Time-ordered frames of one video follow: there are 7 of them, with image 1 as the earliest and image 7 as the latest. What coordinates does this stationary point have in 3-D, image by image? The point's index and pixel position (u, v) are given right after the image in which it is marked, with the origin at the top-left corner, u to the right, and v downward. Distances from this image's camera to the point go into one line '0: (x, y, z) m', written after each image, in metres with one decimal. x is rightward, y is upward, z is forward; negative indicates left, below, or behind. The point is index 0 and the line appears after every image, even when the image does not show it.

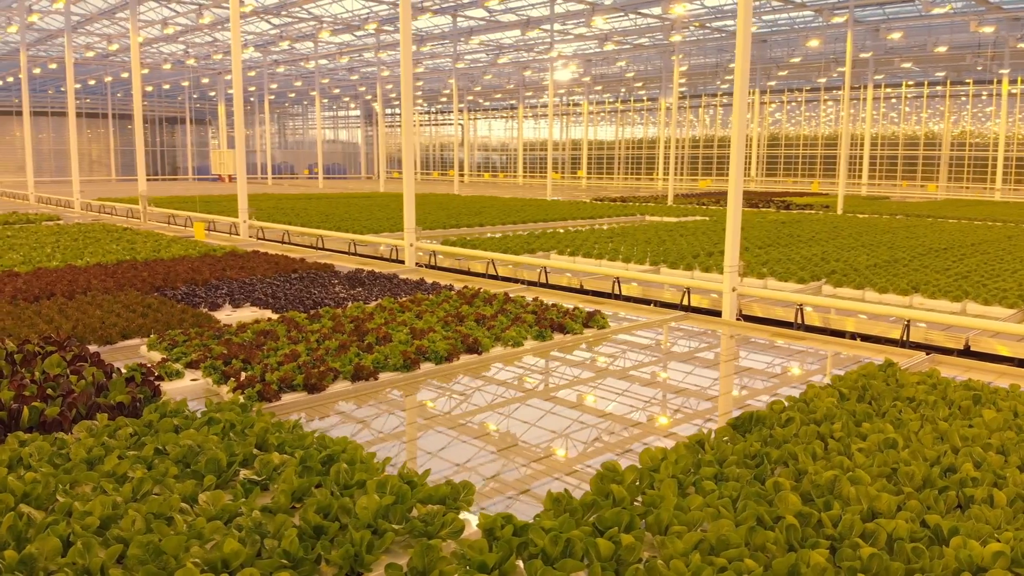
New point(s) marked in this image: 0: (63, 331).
0: (-4.3, -0.4, +8.0) m
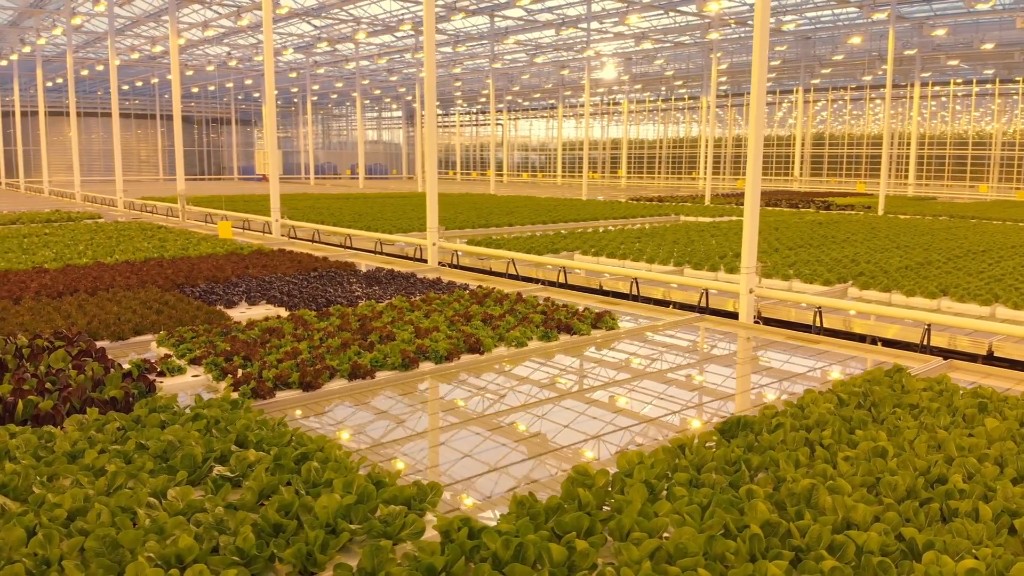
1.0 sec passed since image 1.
0: (-4.2, -0.4, +8.1) m
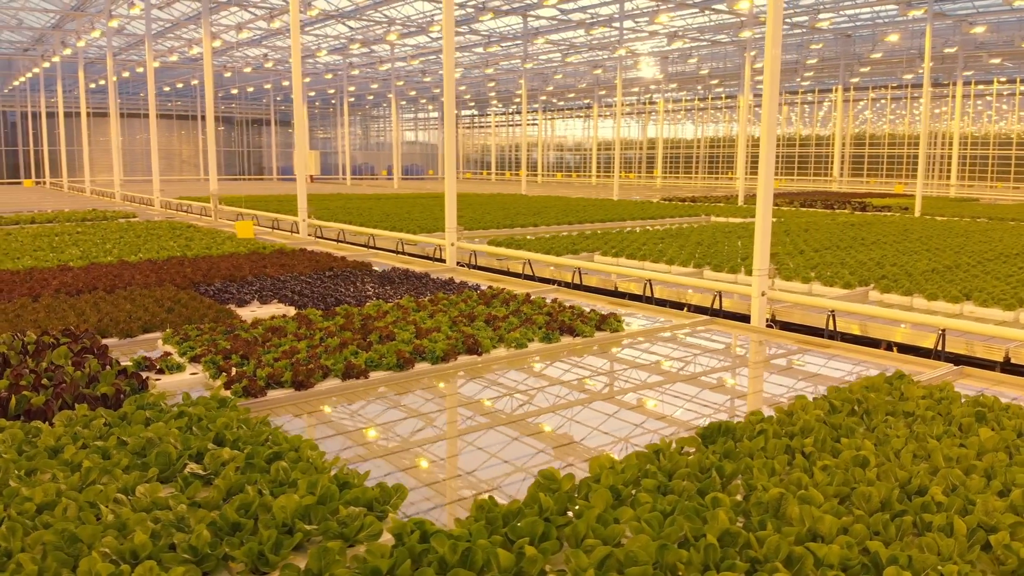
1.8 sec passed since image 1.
0: (-4.2, -0.4, +8.3) m
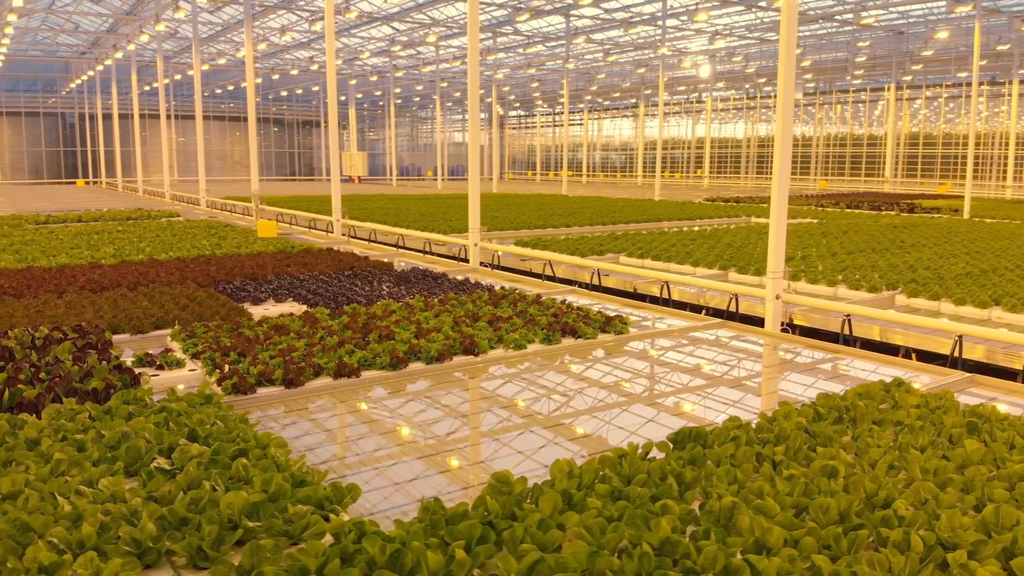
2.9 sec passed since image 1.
0: (-4.2, -0.3, +8.6) m
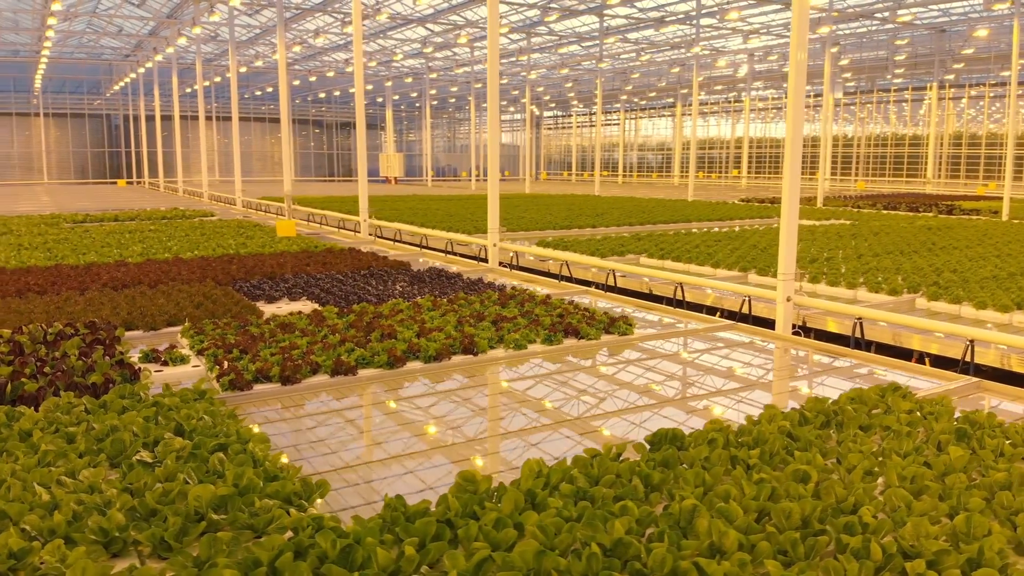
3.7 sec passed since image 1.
0: (-4.2, -0.3, +8.8) m
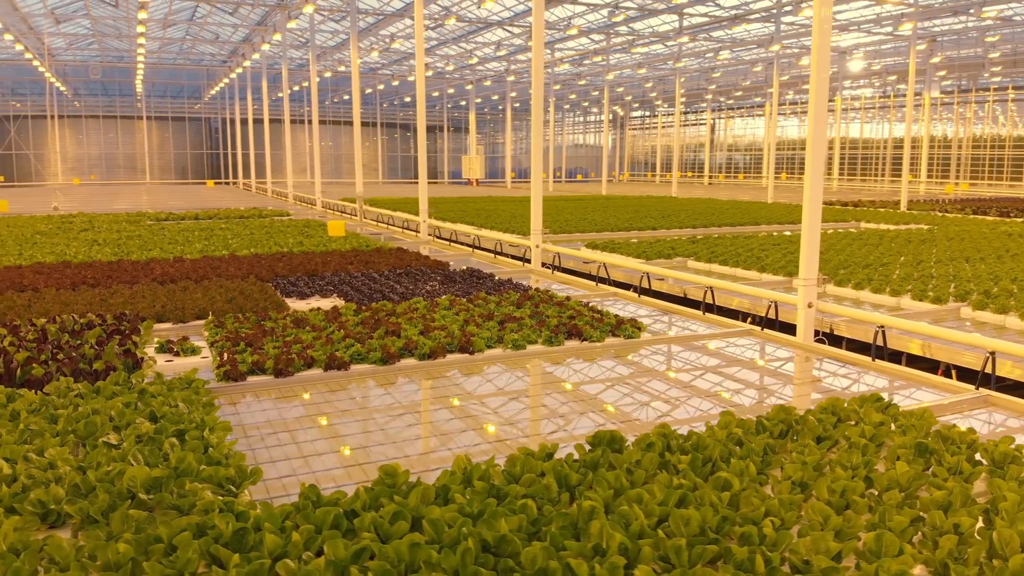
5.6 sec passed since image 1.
0: (-4.1, -0.2, +9.4) m
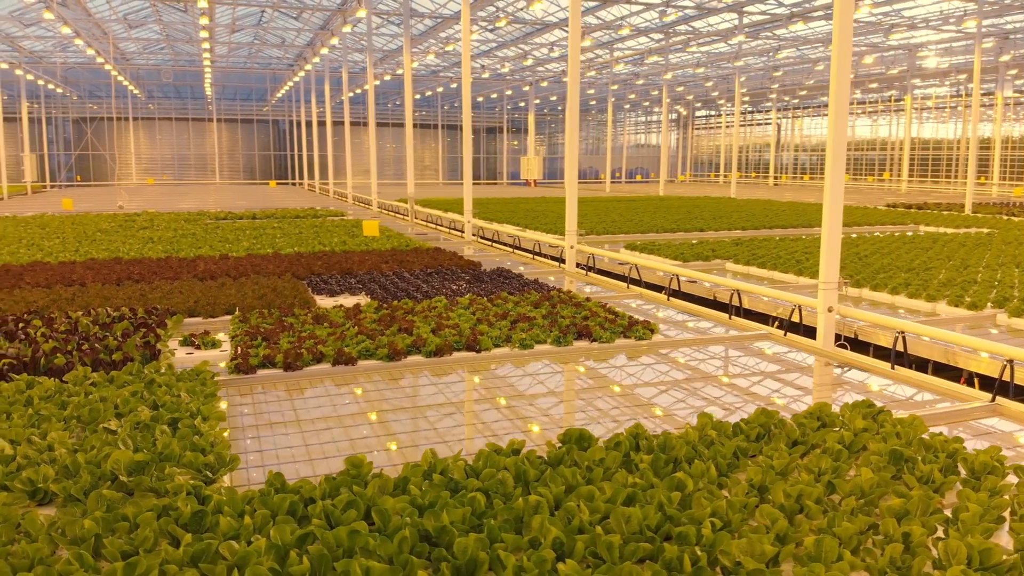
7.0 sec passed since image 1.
0: (-3.9, -0.2, +9.8) m
